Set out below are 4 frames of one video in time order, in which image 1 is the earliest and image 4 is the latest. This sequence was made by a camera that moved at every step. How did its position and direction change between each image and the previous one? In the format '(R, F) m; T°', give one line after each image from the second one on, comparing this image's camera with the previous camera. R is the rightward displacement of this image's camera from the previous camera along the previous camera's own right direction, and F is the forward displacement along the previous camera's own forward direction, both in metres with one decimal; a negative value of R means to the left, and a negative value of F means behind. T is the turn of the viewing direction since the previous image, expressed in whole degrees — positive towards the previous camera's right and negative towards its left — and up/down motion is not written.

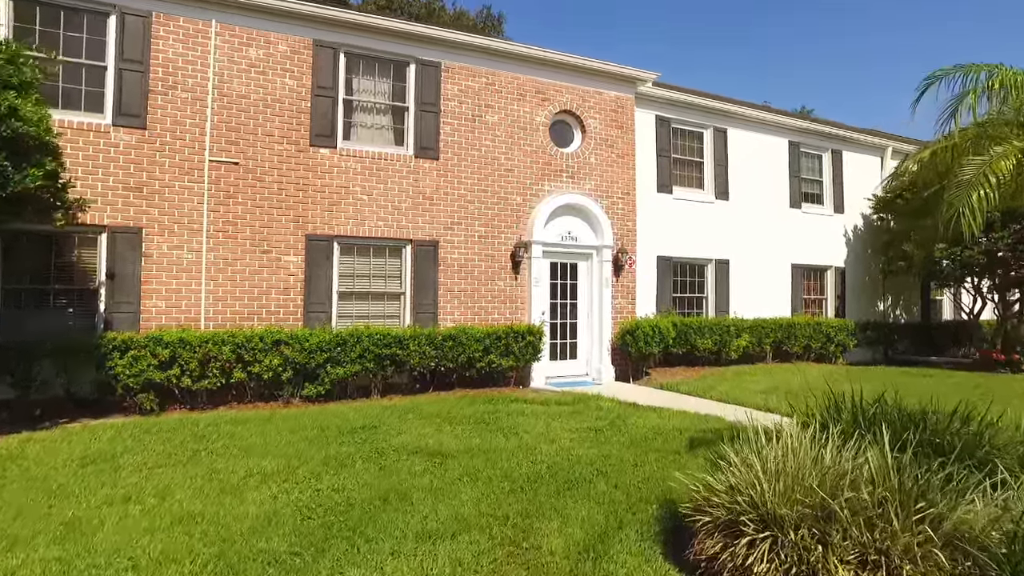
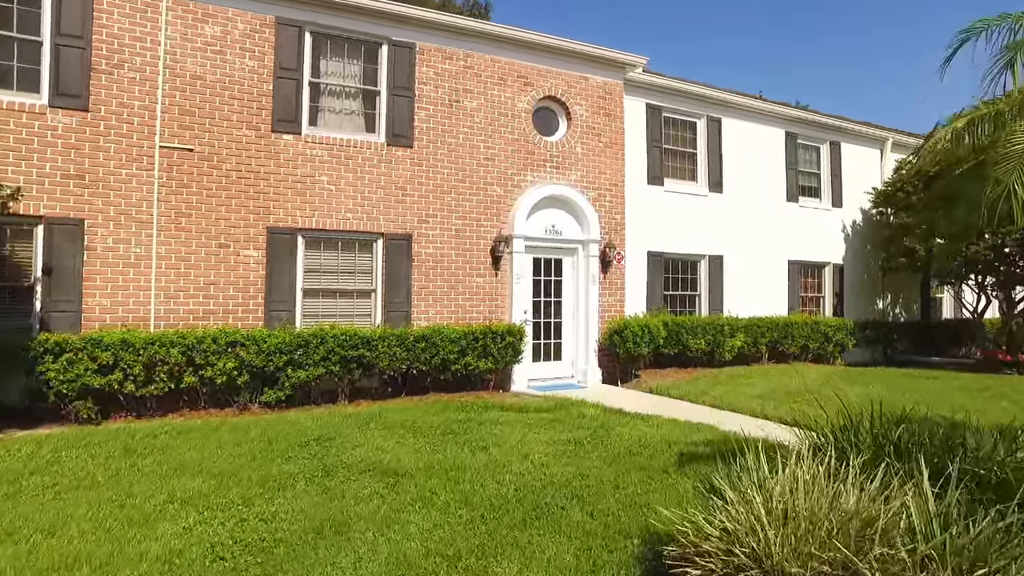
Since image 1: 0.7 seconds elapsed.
(+0.2, +0.7) m; 0°
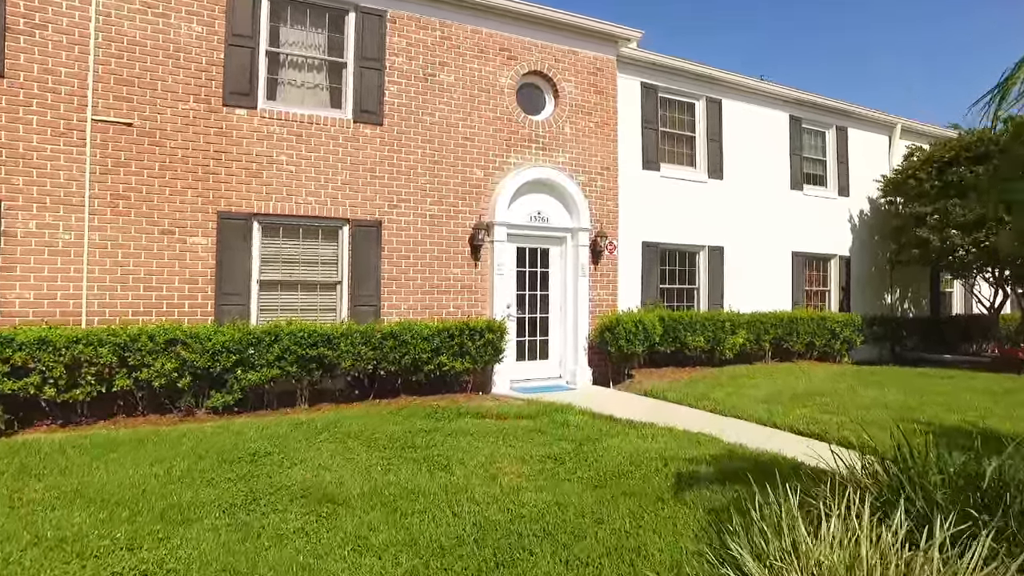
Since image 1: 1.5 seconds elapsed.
(+0.2, +0.9) m; 0°
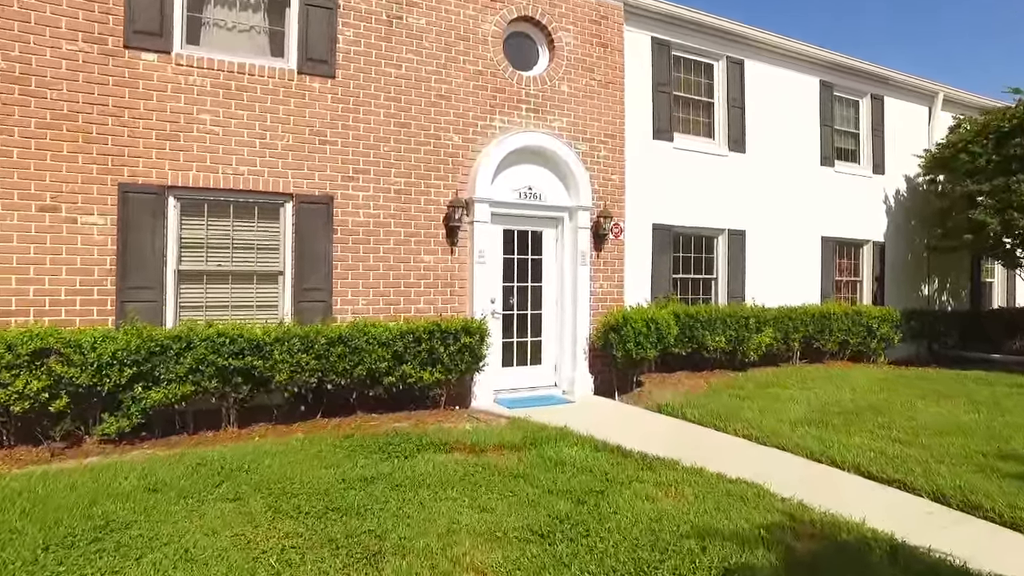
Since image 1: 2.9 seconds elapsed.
(+0.2, +1.7) m; 0°
